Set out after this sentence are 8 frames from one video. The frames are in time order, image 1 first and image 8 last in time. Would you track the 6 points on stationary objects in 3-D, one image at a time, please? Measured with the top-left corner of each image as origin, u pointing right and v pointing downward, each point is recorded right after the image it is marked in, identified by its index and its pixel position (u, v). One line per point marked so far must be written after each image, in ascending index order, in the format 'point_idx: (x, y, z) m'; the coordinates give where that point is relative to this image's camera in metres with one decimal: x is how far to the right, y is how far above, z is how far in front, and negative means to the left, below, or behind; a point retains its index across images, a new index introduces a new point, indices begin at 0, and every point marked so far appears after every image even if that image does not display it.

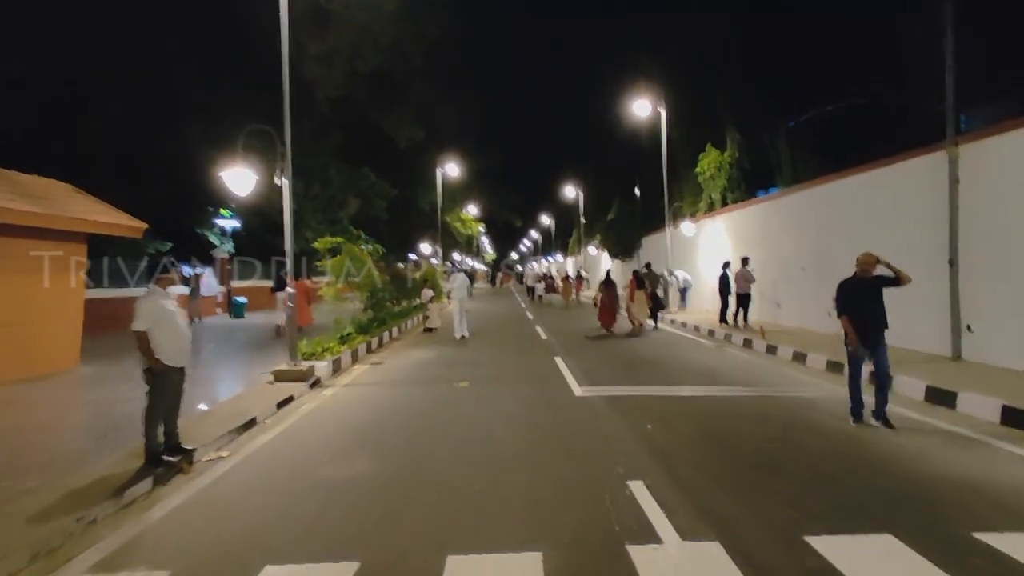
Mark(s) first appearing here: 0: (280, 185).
0: (-4.7, +2.1, +12.9) m
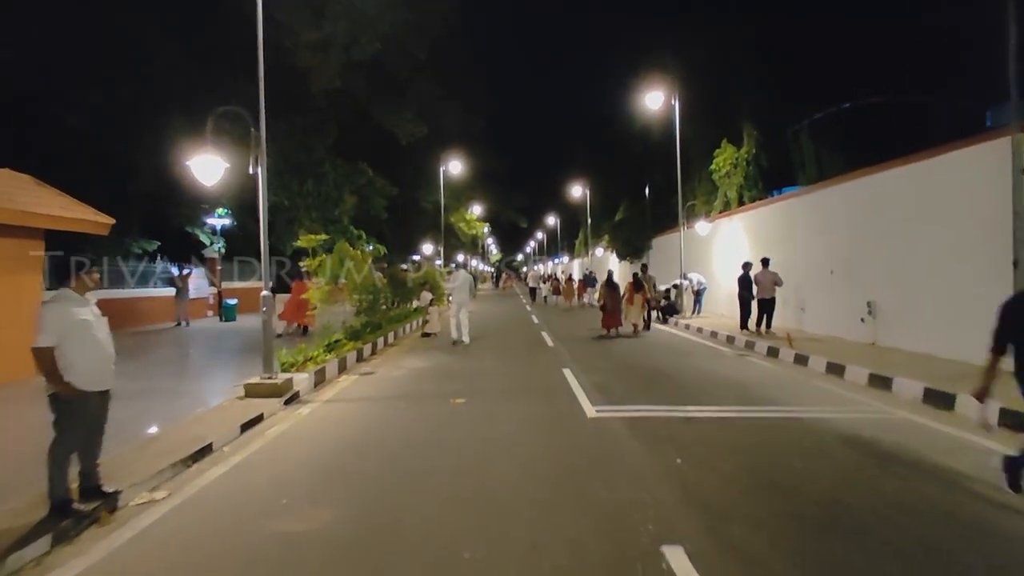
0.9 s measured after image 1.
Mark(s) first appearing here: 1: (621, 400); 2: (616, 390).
0: (-4.6, +2.0, +11.5) m
1: (+1.9, -1.9, +10.8) m
2: (+1.9, -1.9, +11.7) m
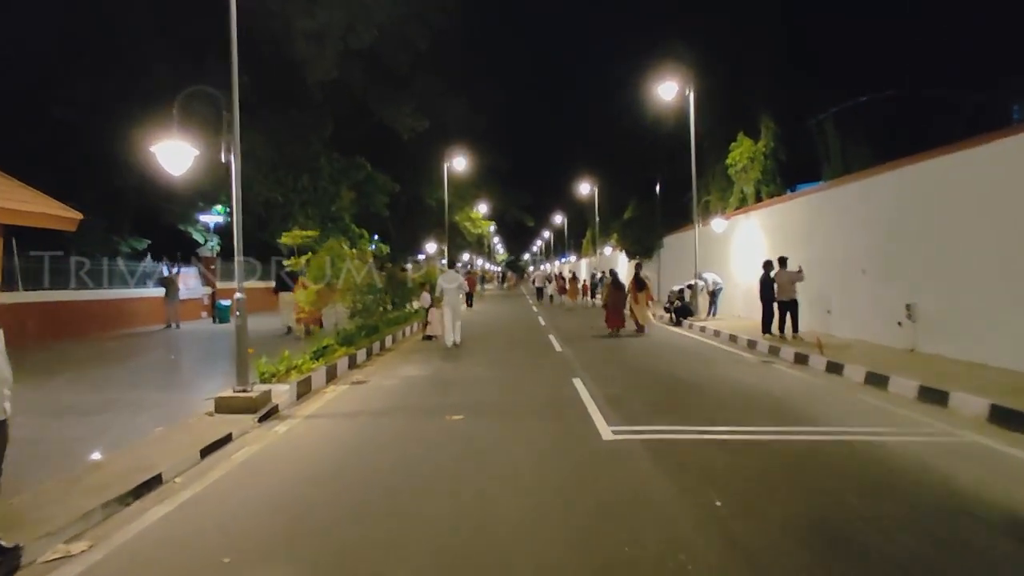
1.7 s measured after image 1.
0: (-4.5, +2.0, +10.2) m
1: (+1.9, -1.9, +9.5) m
2: (+2.0, -1.9, +10.4) m
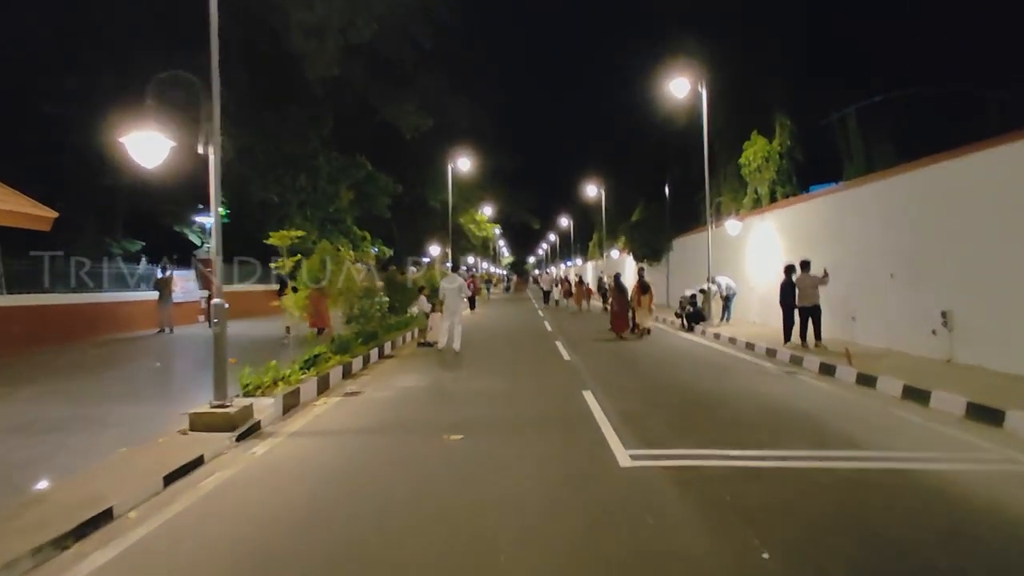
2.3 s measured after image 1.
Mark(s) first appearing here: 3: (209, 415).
0: (-4.4, +1.9, +9.3) m
1: (+2.0, -2.0, +8.5) m
2: (+2.0, -2.0, +9.4) m
3: (-4.2, -1.8, +8.9) m
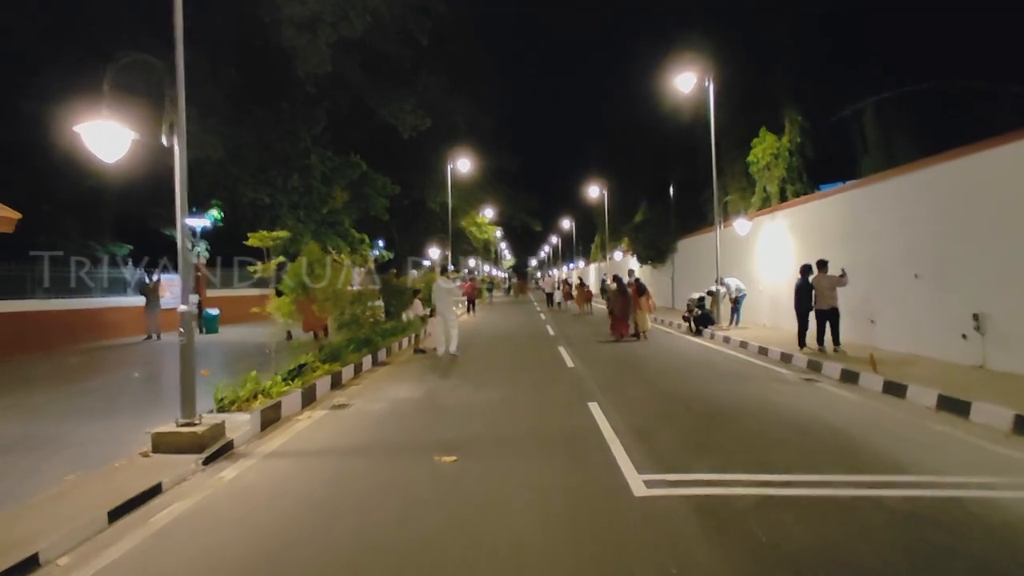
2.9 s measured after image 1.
0: (-4.5, +1.8, +8.5) m
1: (+2.0, -2.1, +7.6) m
2: (+2.0, -2.0, +8.5) m
3: (-4.2, -1.8, +8.1) m
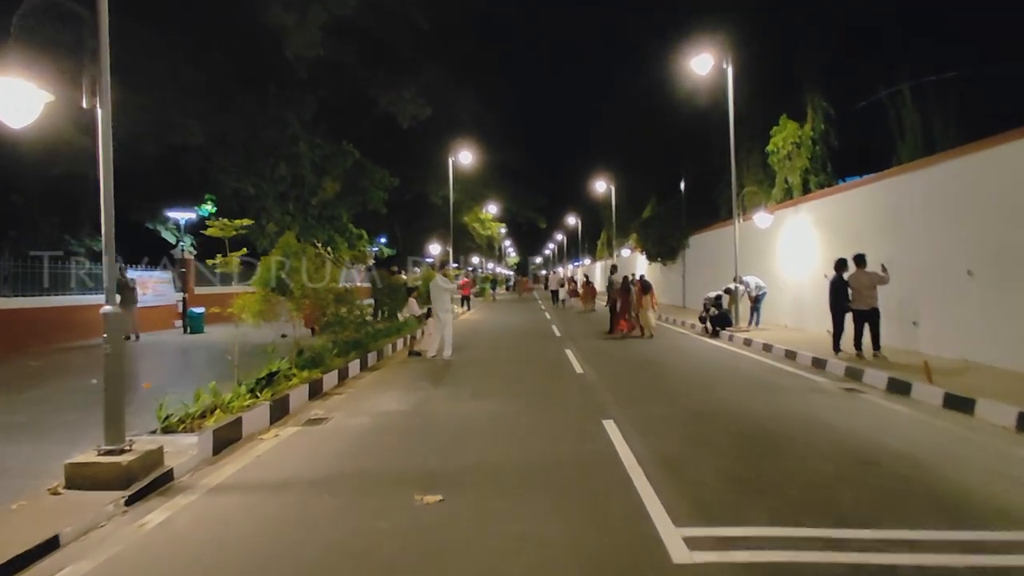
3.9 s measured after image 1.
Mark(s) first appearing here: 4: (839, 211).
0: (-4.5, +1.9, +6.9) m
1: (+2.0, -2.0, +6.0) m
2: (+2.0, -2.0, +6.9) m
3: (-4.2, -1.8, +6.5) m
4: (+9.6, +2.3, +18.9) m
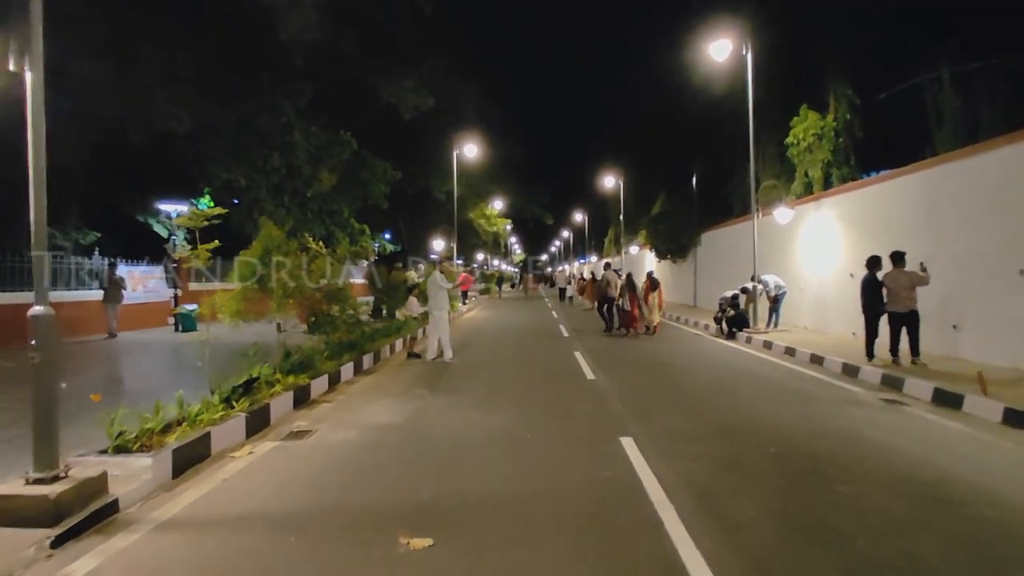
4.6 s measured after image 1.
0: (-4.4, +1.9, +5.8) m
1: (+2.0, -2.0, +4.9) m
2: (+2.1, -2.0, +5.8) m
3: (-4.2, -1.8, +5.4) m
4: (+9.7, +2.3, +17.7) m
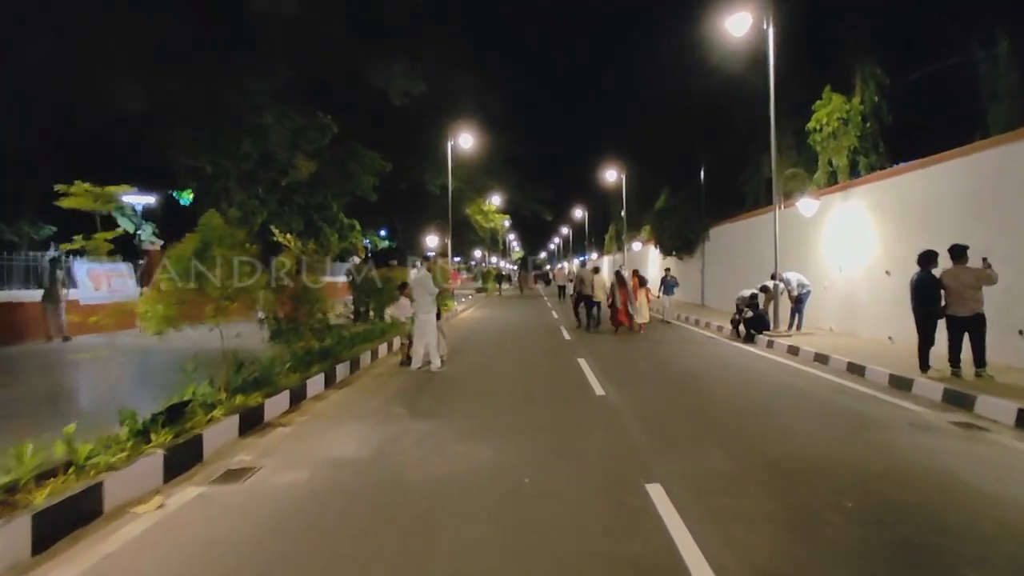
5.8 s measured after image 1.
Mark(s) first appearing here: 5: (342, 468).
0: (-4.5, +1.9, +3.9) m
1: (+2.0, -2.1, +3.0) m
2: (+2.0, -2.0, +3.9) m
3: (-4.2, -1.8, +3.5) m
4: (+9.7, +2.3, +15.8) m
5: (-1.9, -2.0, +7.4) m
